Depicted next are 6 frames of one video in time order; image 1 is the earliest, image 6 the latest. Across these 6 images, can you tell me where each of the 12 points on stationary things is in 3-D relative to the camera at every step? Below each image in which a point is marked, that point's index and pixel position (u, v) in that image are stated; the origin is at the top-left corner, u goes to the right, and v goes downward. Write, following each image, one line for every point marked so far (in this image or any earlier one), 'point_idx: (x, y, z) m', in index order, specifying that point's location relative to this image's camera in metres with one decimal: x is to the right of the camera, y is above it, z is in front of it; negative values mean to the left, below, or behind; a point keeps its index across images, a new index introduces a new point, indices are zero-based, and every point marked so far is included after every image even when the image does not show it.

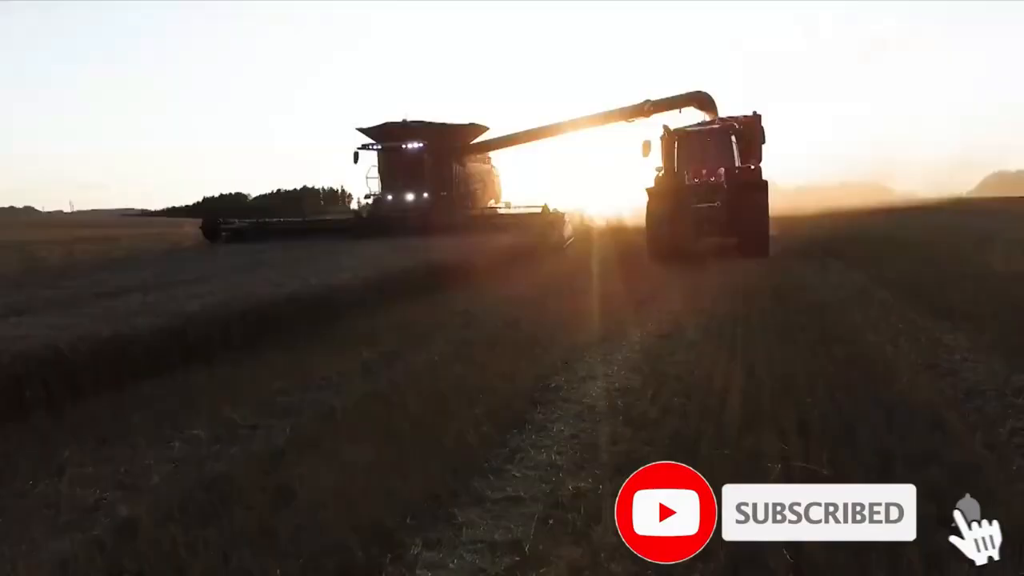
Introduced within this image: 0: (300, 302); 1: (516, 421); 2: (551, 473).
0: (-2.4, -0.1, +8.8) m
1: (0.0, -0.8, +4.6) m
2: (+0.2, -0.9, +3.8) m
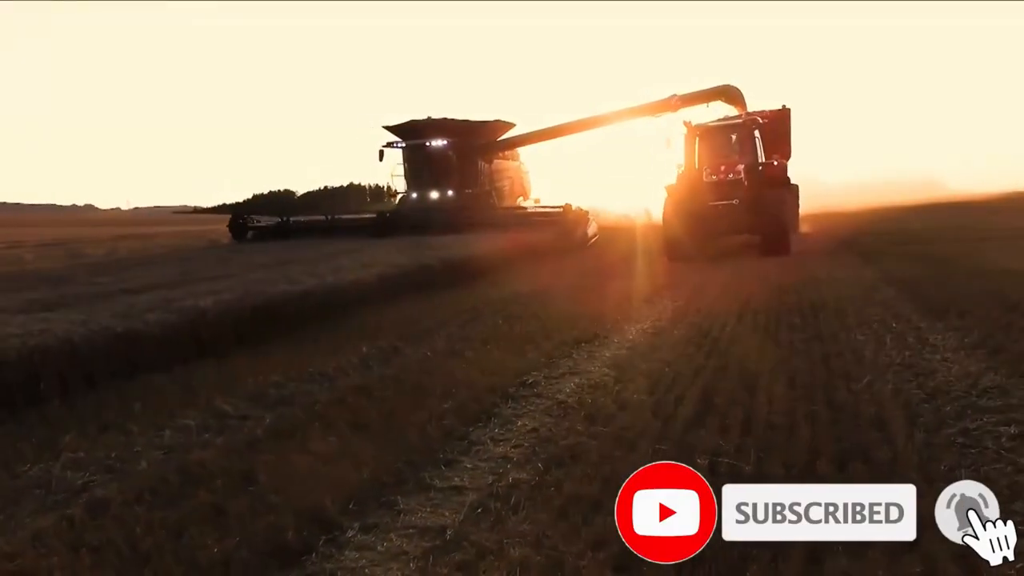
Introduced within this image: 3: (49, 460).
0: (-2.4, -0.1, +9.2) m
1: (-0.2, -0.8, +4.8) m
2: (-0.1, -0.9, +4.0) m
3: (-2.7, -1.0, +4.4) m
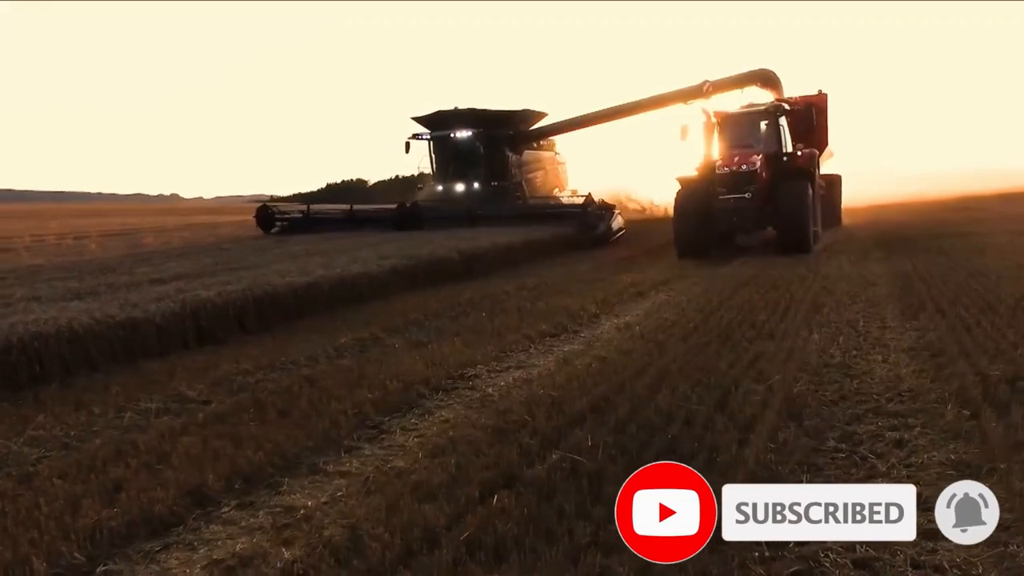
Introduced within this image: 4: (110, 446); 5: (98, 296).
0: (-2.4, 0.0, +9.7) m
1: (-0.7, -0.8, +5.1) m
2: (-0.7, -0.9, +4.2) m
3: (-3.2, -1.0, +5.0) m
4: (-2.4, -0.9, +4.6) m
5: (-5.0, -0.1, +9.2) m
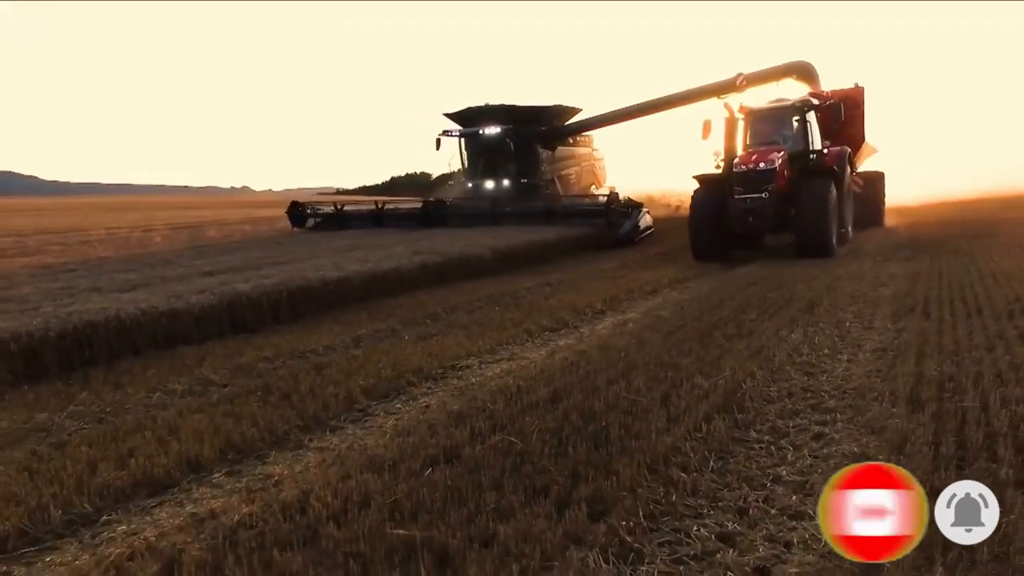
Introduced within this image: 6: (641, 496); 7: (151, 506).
0: (-2.2, +0.1, +10.3) m
1: (-0.9, -0.8, +5.7) m
2: (-0.9, -0.9, +4.8) m
3: (-3.4, -0.9, +5.7) m
4: (-2.6, -0.9, +5.3) m
5: (-4.8, 0.0, +10.1) m
6: (+0.6, -0.9, +3.3) m
7: (-1.8, -1.1, +3.8) m
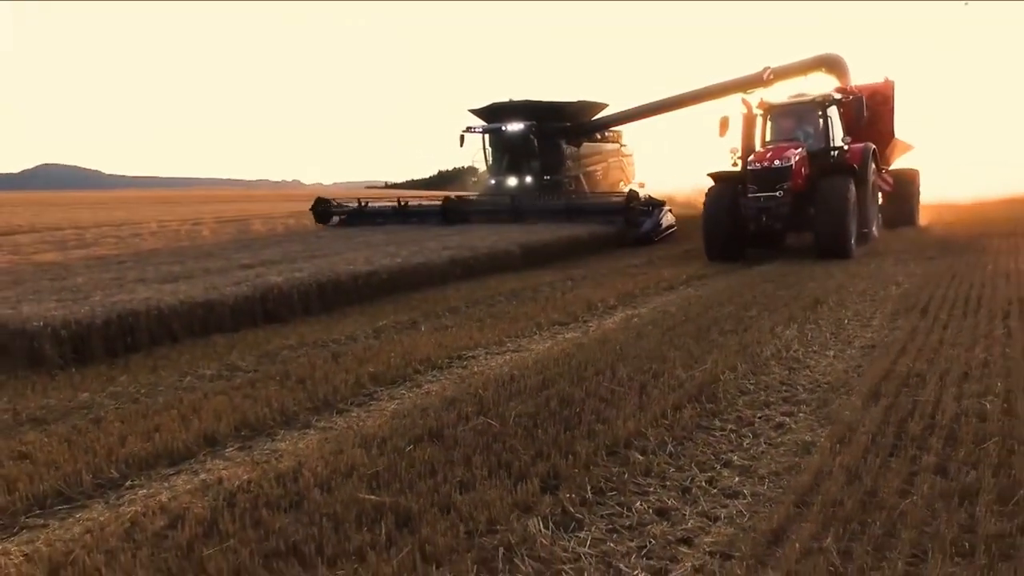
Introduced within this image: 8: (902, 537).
0: (-1.9, +0.2, +10.9) m
1: (-0.9, -0.7, +6.1) m
2: (-1.0, -0.9, +5.3) m
3: (-3.4, -0.8, +6.3) m
4: (-2.7, -0.8, +5.8) m
5: (-4.5, +0.1, +10.8) m
6: (+0.4, -0.9, +3.7) m
7: (-1.9, -1.0, +4.3) m
8: (+1.4, -0.9, +2.8) m
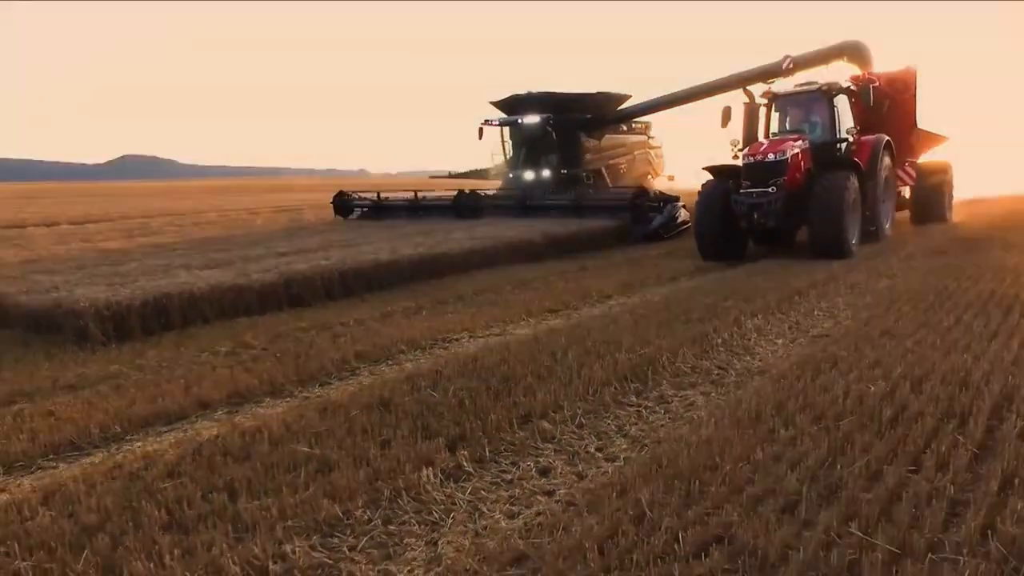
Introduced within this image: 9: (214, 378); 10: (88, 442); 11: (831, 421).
0: (-1.8, +0.3, +11.6) m
1: (-1.2, -0.6, +6.8) m
2: (-1.3, -0.8, +6.0) m
3: (-3.6, -0.7, +7.3) m
4: (-2.9, -0.7, +6.7) m
5: (-4.3, +0.3, +11.8) m
6: (-0.1, -0.8, +4.3) m
7: (-2.3, -1.0, +5.1) m
8: (+0.9, -0.9, +3.3) m
9: (-2.4, -0.7, +6.3) m
10: (-2.7, -1.0, +5.0) m
11: (+1.7, -0.7, +4.1) m
